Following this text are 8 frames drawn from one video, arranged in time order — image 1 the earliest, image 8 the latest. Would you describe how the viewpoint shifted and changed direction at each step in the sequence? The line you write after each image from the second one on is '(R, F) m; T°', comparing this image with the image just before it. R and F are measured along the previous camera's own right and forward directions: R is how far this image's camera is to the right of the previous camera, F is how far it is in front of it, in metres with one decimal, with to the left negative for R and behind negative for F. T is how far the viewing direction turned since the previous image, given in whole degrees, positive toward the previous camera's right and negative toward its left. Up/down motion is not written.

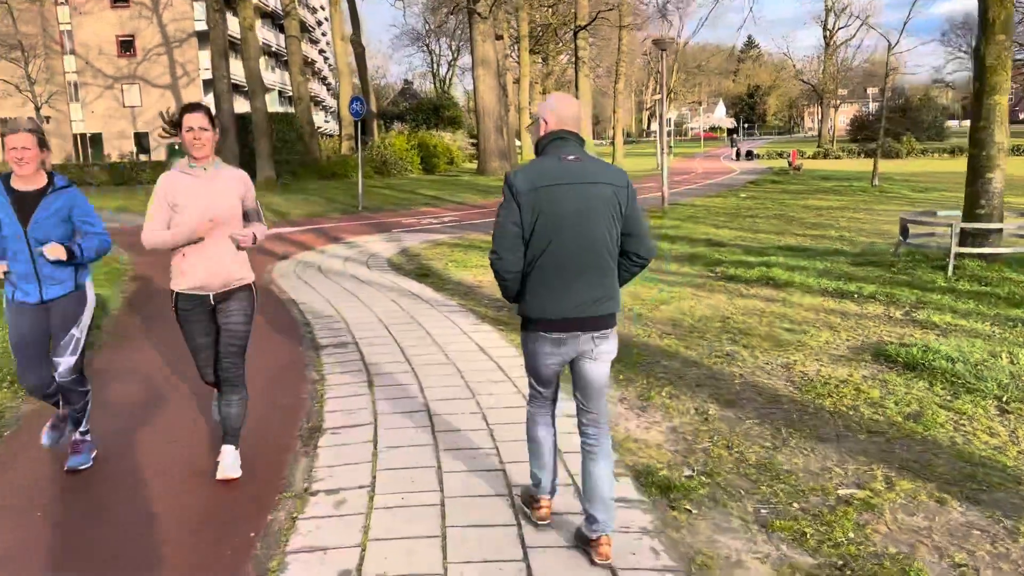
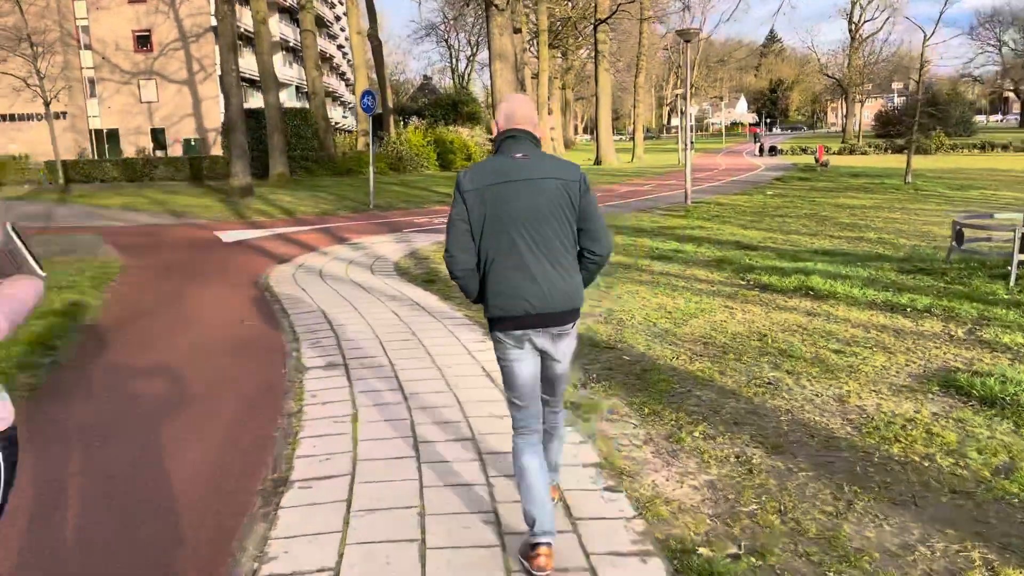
(+0.1, +0.7) m; -1°
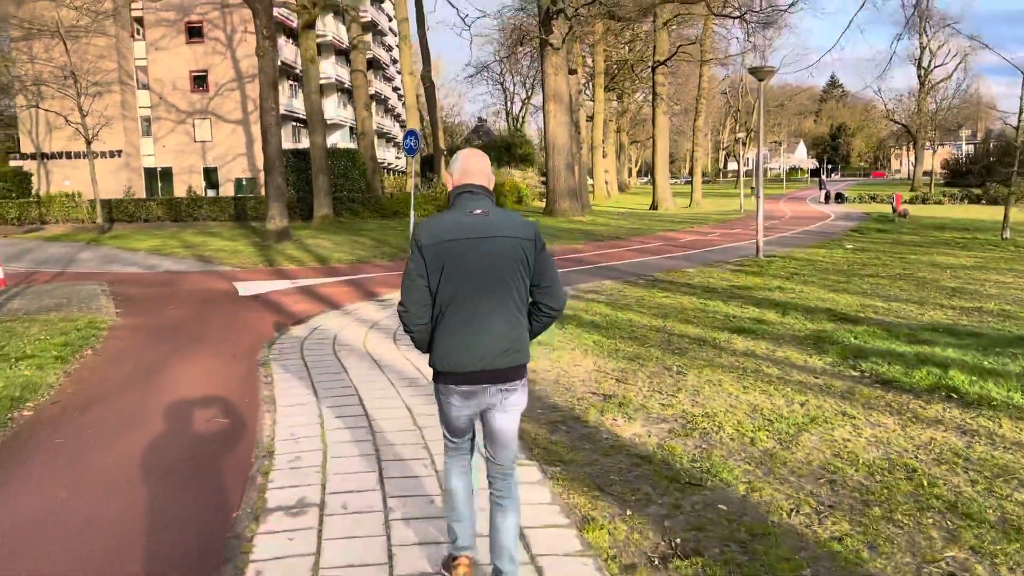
(0.0, +1.4) m; -4°
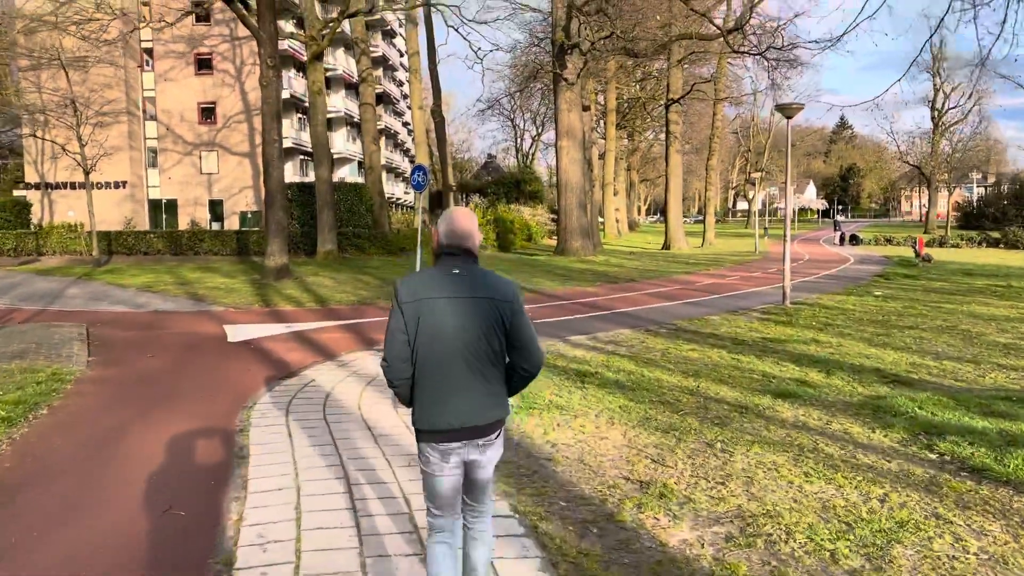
(-0.1, +0.8) m; 0°
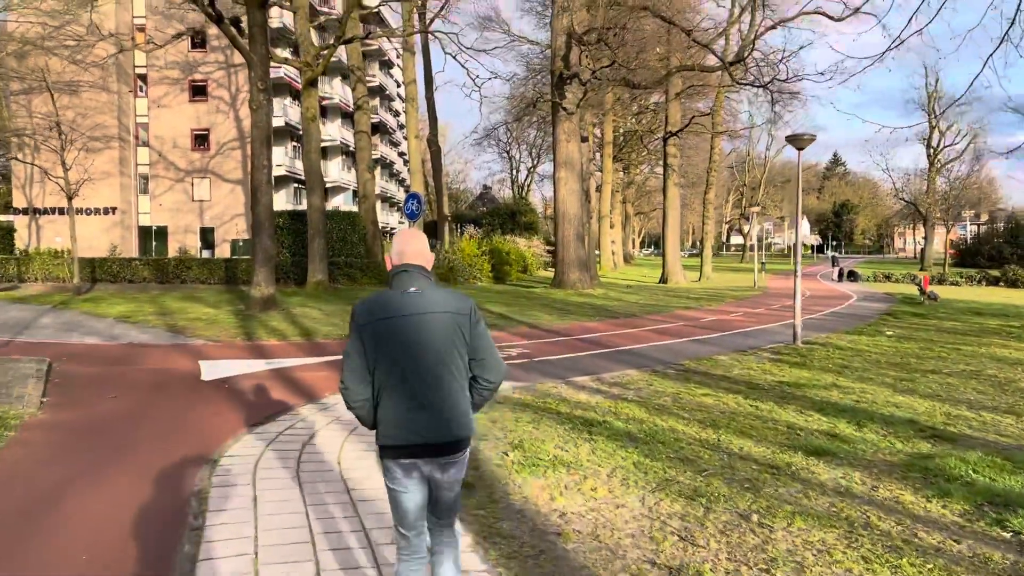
(-0.1, +0.7) m; 0°
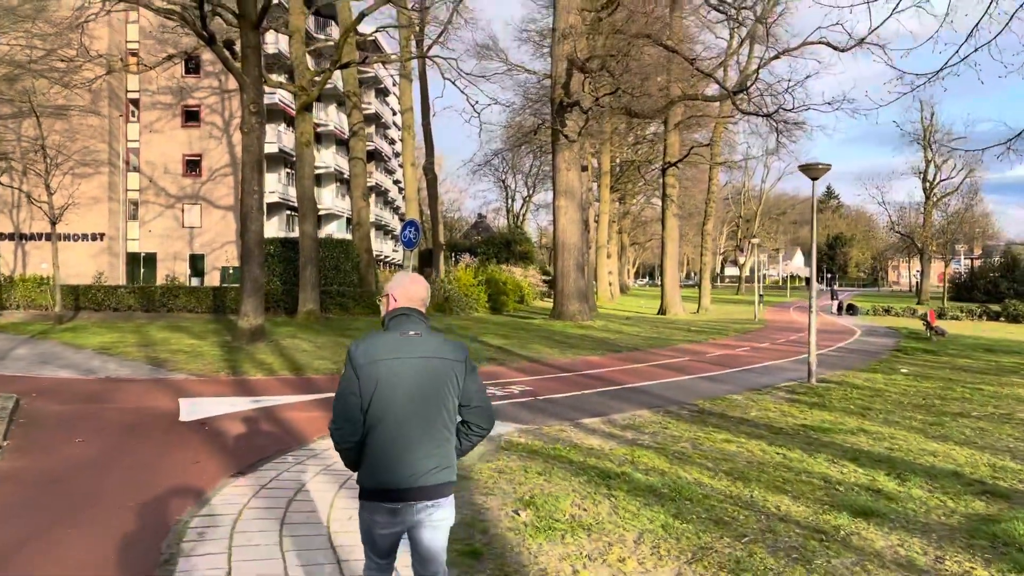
(-0.1, +0.6) m; +1°
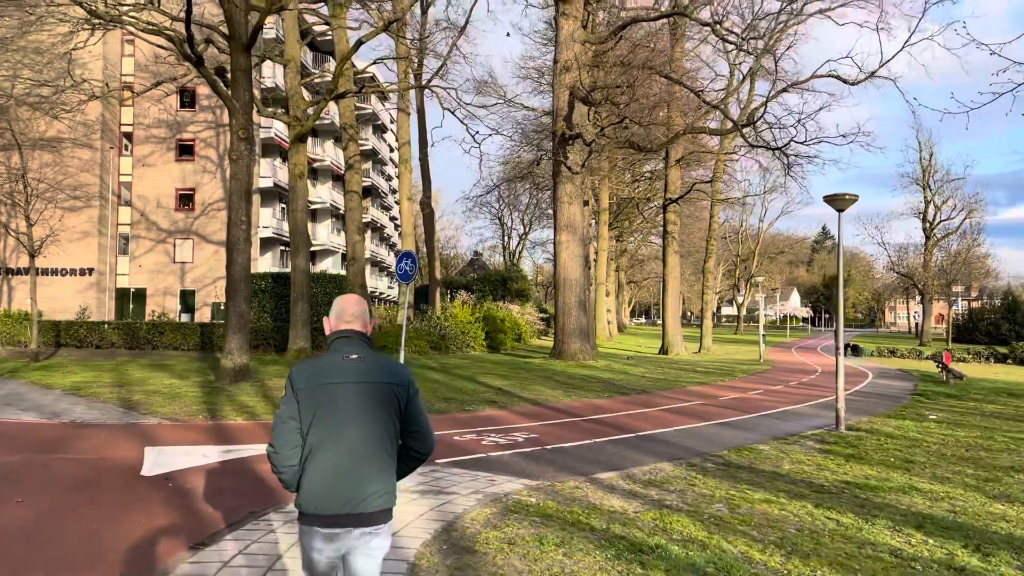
(-0.1, +0.9) m; 0°
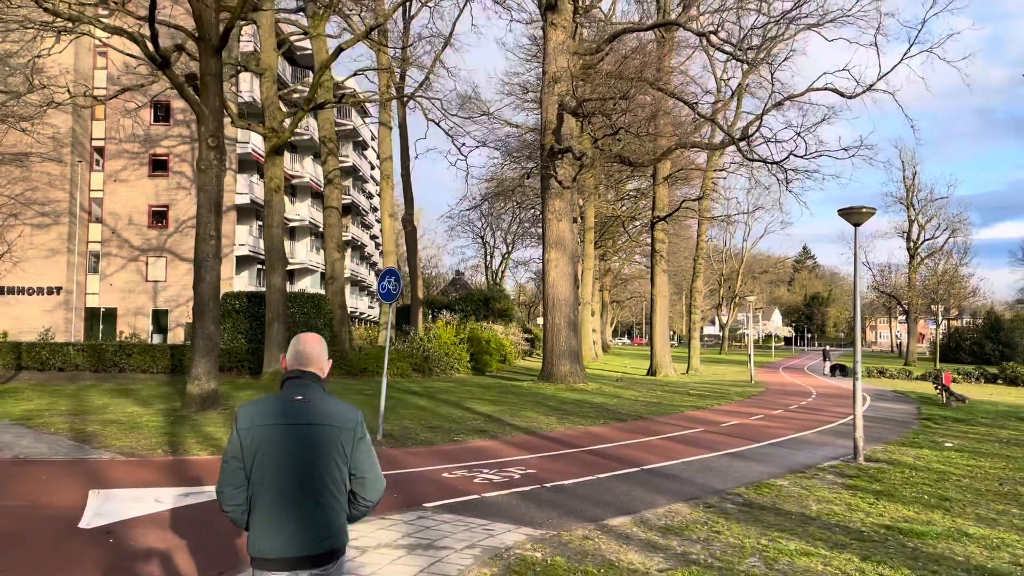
(-0.2, +0.9) m; +1°
